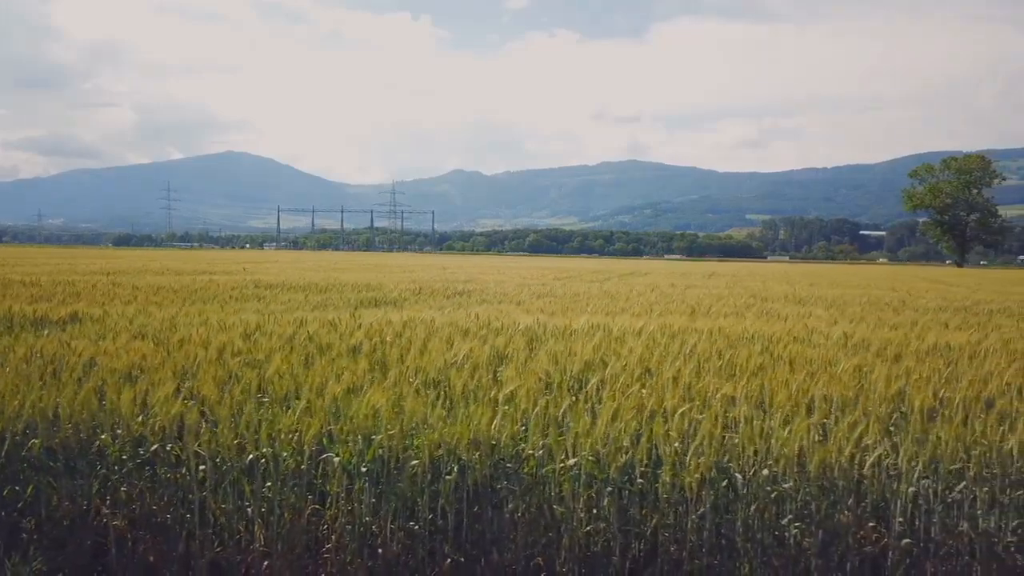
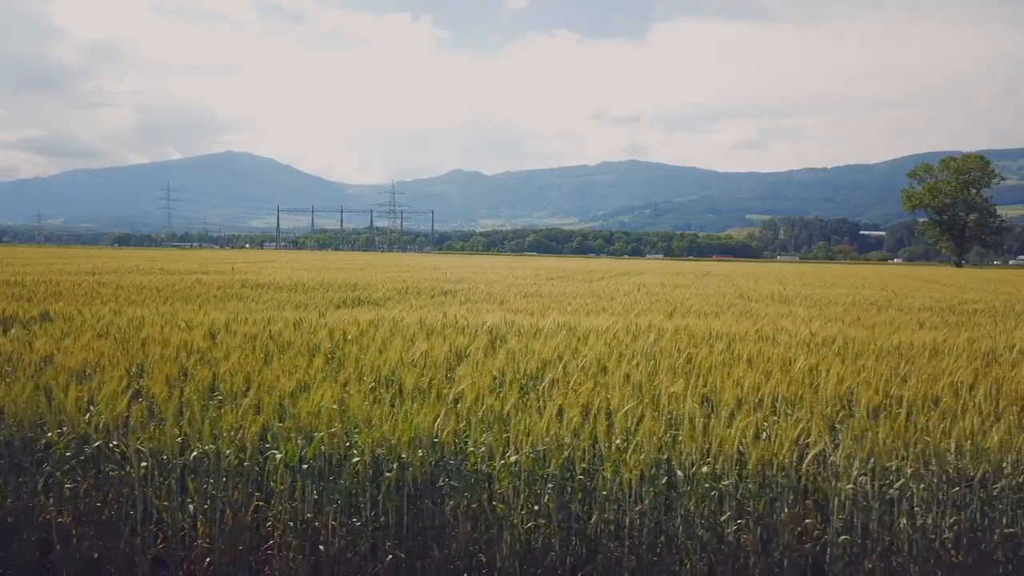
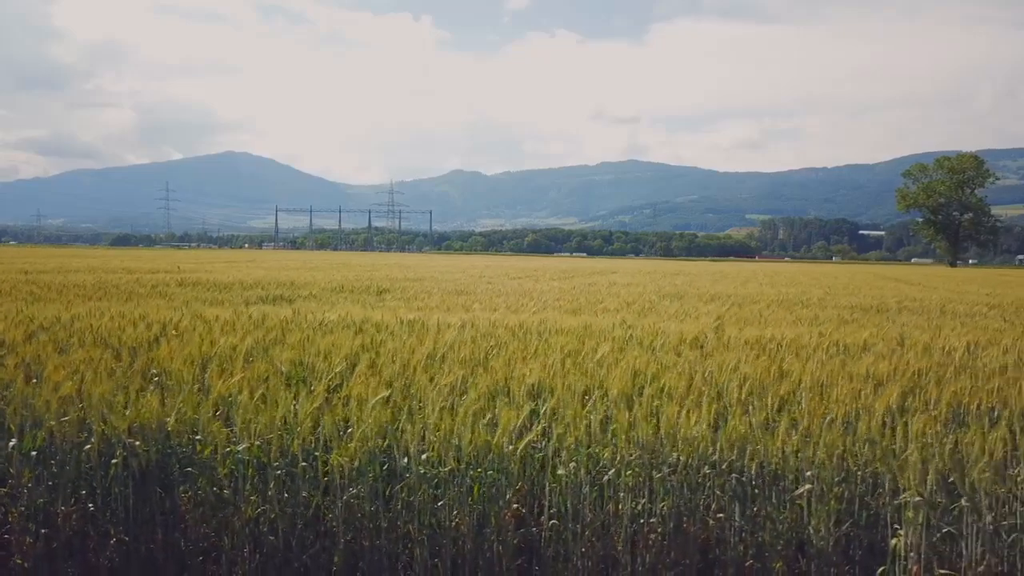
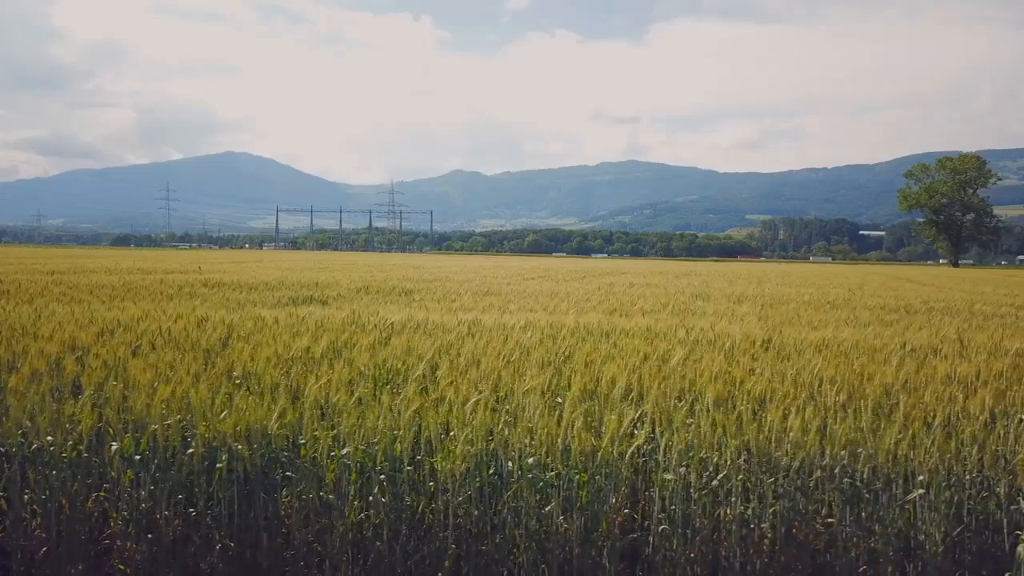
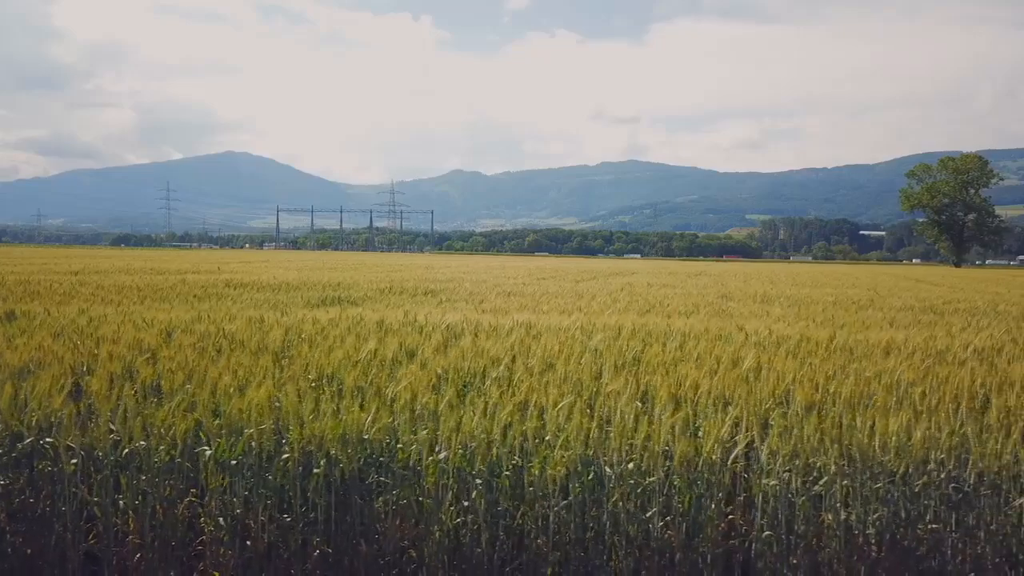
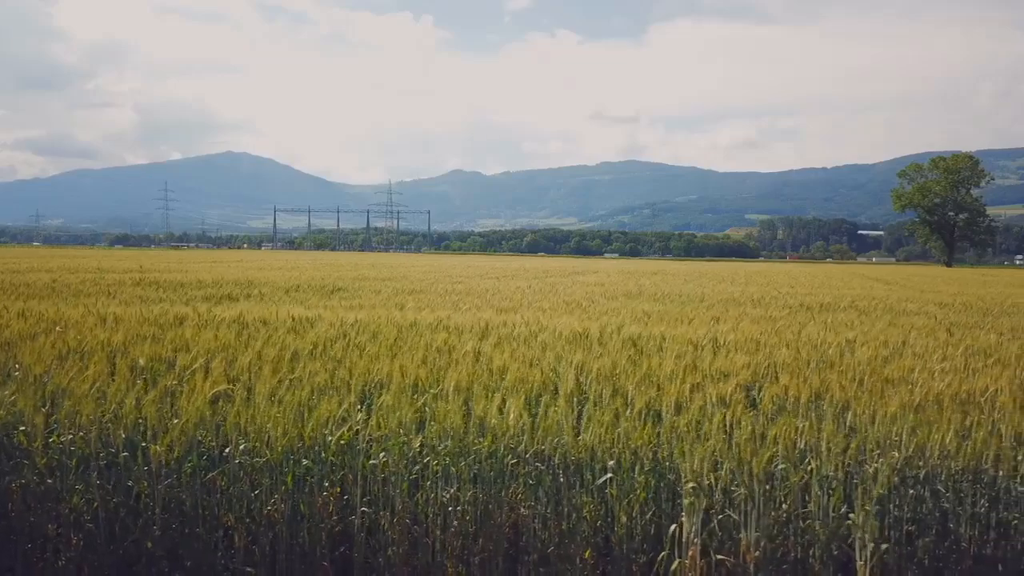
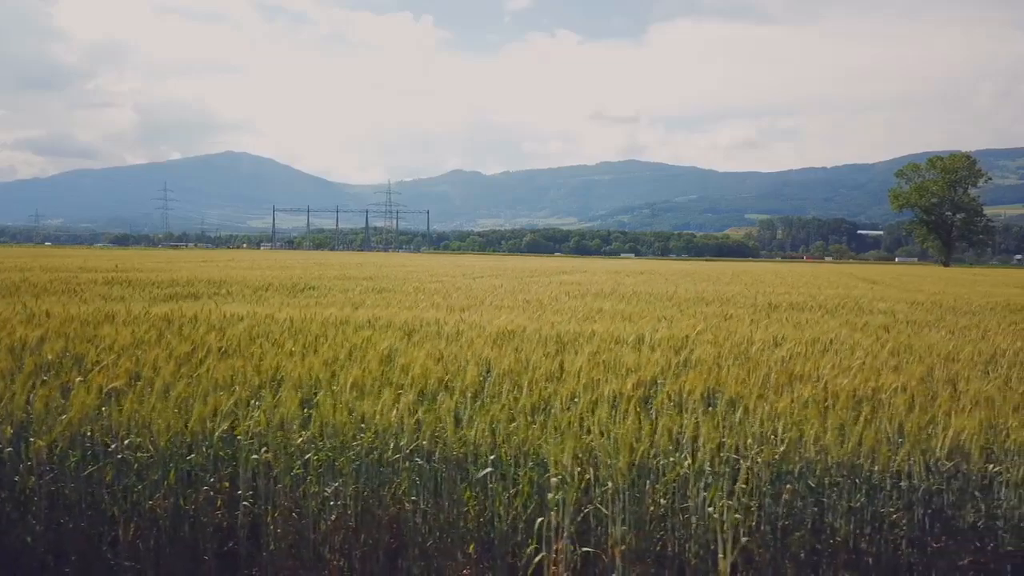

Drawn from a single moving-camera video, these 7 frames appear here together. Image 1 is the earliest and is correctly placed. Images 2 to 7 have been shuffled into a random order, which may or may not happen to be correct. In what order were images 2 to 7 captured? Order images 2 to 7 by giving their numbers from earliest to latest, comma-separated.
2, 5, 4, 3, 6, 7
